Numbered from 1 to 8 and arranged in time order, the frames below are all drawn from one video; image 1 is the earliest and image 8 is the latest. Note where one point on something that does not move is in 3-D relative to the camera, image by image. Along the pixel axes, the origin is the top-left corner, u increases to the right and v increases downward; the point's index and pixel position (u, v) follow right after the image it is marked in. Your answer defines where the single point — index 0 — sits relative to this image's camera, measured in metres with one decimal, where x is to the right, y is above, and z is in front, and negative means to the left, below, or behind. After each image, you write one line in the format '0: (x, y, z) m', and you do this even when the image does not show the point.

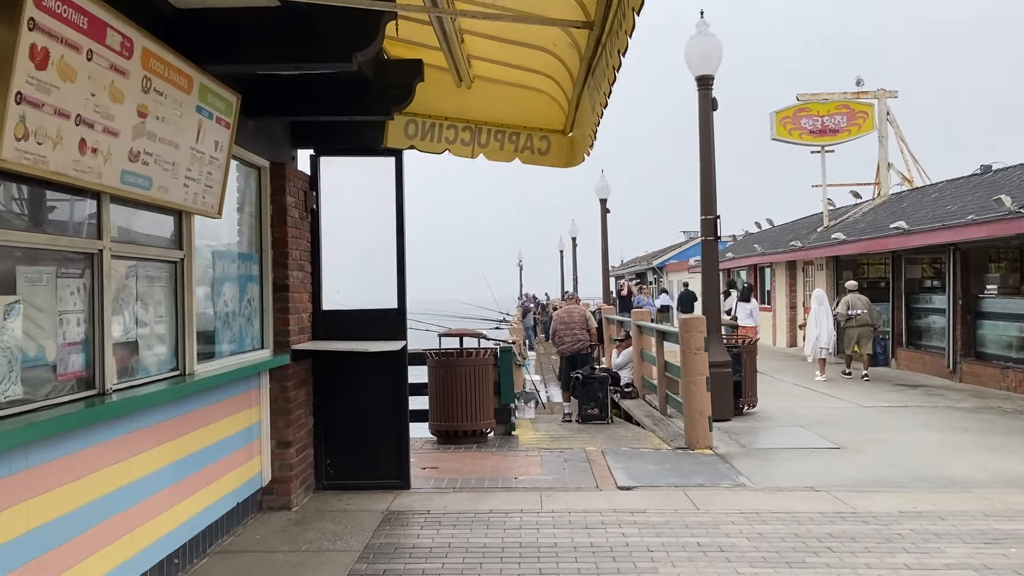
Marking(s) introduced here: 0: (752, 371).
0: (+2.7, -0.9, +10.4) m
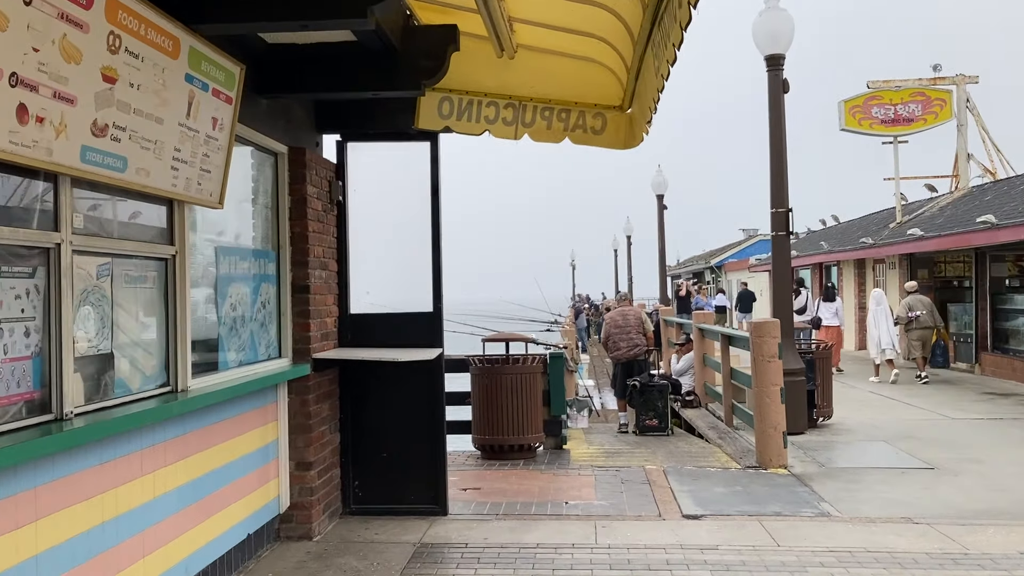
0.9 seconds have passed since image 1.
0: (+3.2, -0.9, +9.5) m
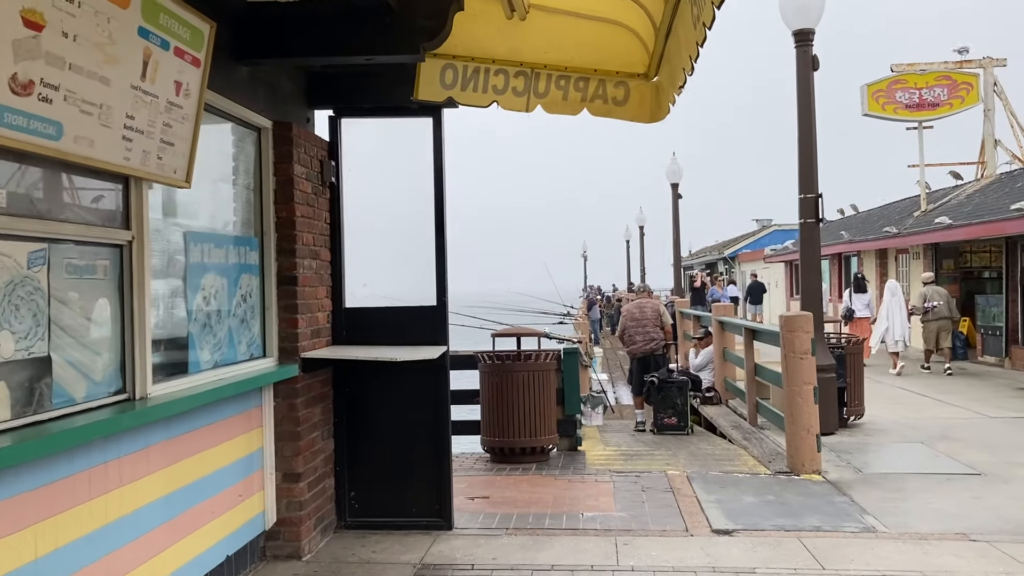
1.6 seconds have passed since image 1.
0: (+3.3, -0.9, +8.9) m
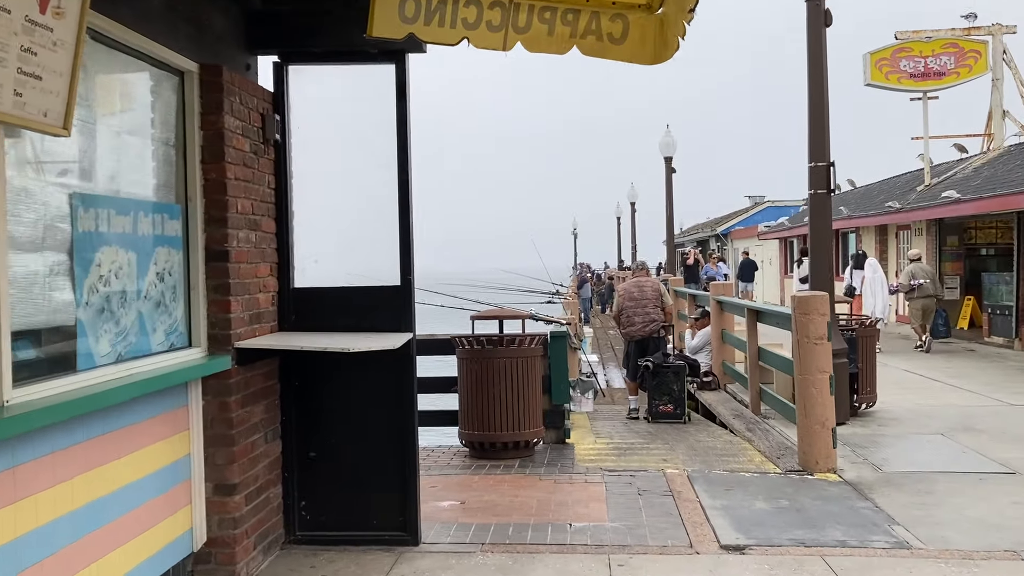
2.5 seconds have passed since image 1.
0: (+3.2, -0.6, +8.2) m
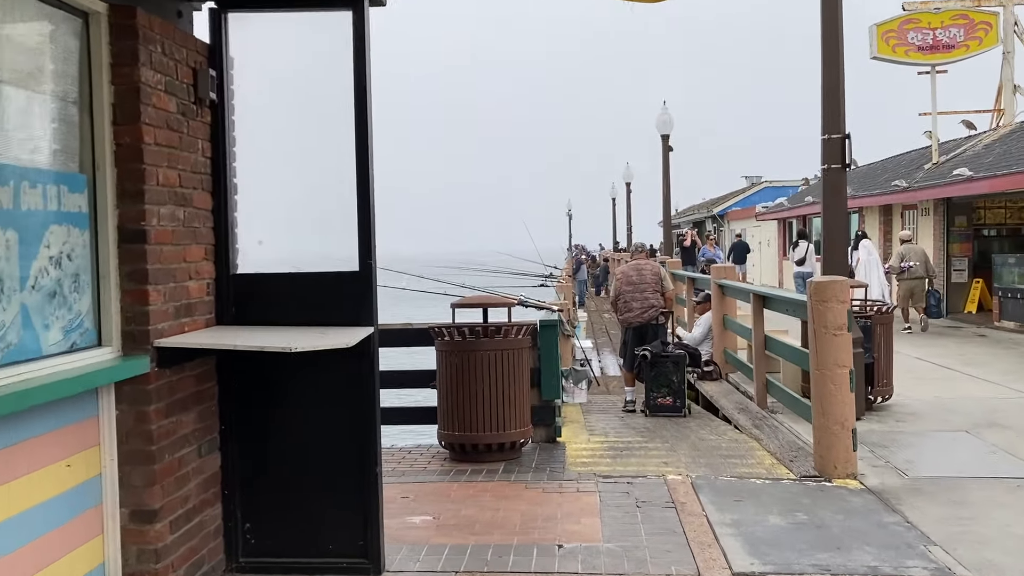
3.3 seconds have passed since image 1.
0: (+3.1, -0.5, +7.5) m
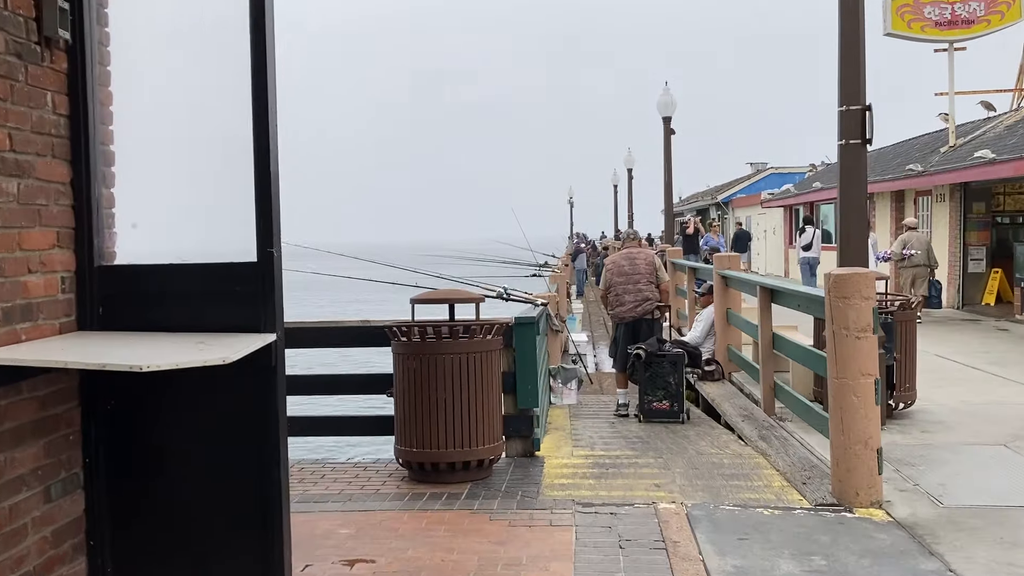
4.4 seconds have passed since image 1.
0: (+2.9, -0.5, +6.7) m
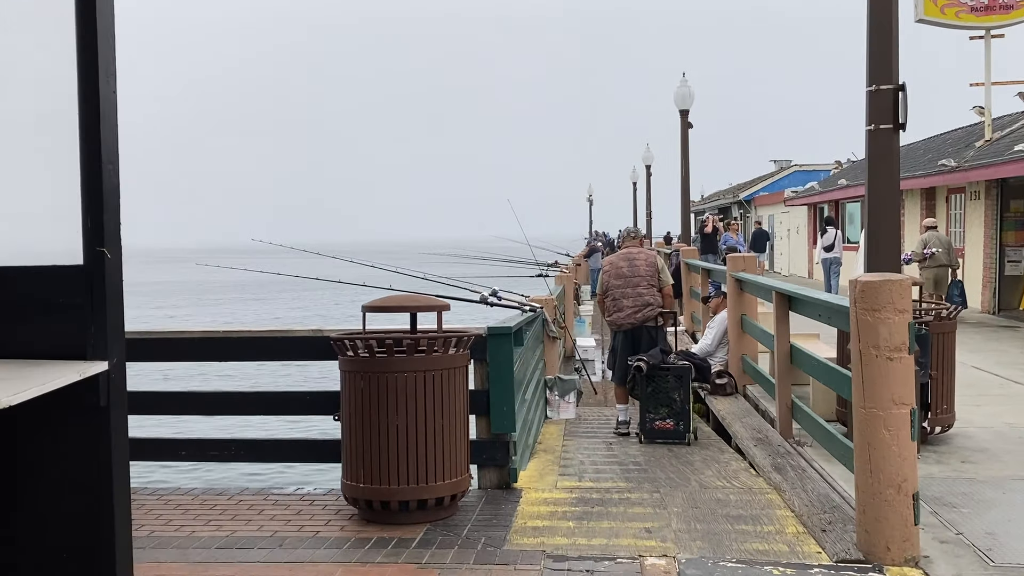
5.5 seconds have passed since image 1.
0: (+2.8, -0.5, +5.8) m
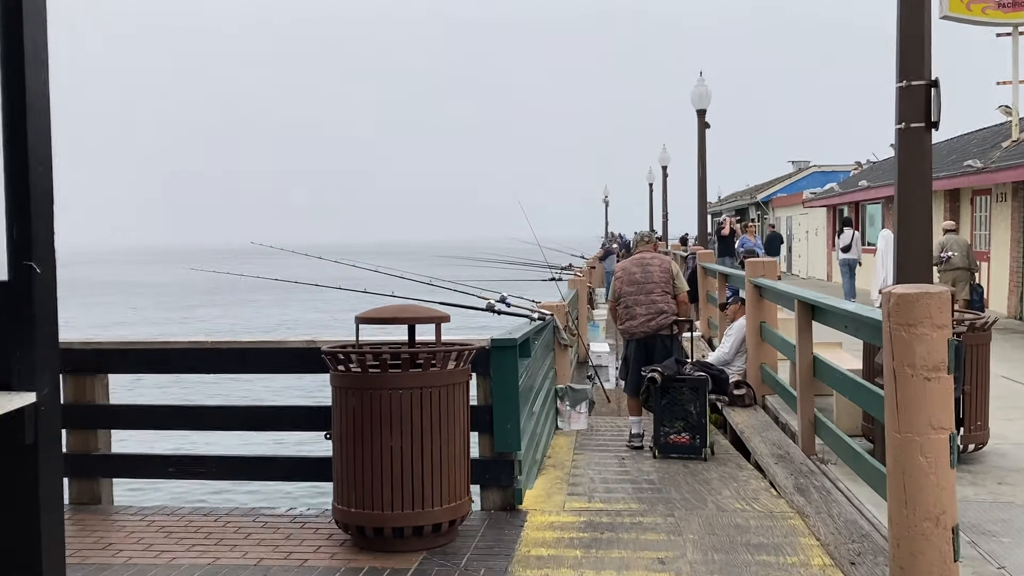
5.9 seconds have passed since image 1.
0: (+2.8, -0.6, +5.5) m
